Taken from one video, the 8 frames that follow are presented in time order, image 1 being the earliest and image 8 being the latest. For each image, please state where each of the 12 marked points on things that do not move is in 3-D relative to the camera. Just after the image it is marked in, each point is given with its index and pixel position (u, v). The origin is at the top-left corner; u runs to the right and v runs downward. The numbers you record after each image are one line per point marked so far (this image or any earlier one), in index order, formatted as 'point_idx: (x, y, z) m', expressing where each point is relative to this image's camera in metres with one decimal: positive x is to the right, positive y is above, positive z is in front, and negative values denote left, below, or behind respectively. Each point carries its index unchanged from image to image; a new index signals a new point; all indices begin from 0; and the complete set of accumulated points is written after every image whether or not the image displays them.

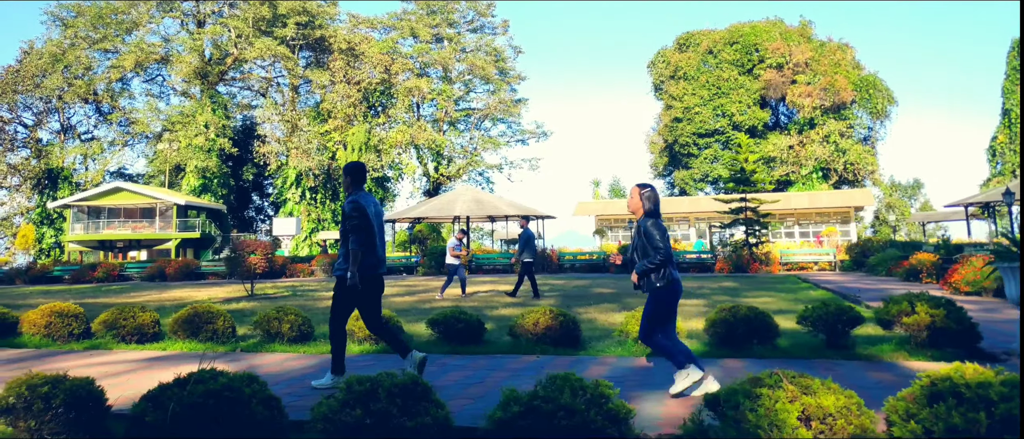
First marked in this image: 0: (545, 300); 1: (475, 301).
0: (+0.7, -1.6, +14.0) m
1: (-0.6, -1.6, +13.0) m
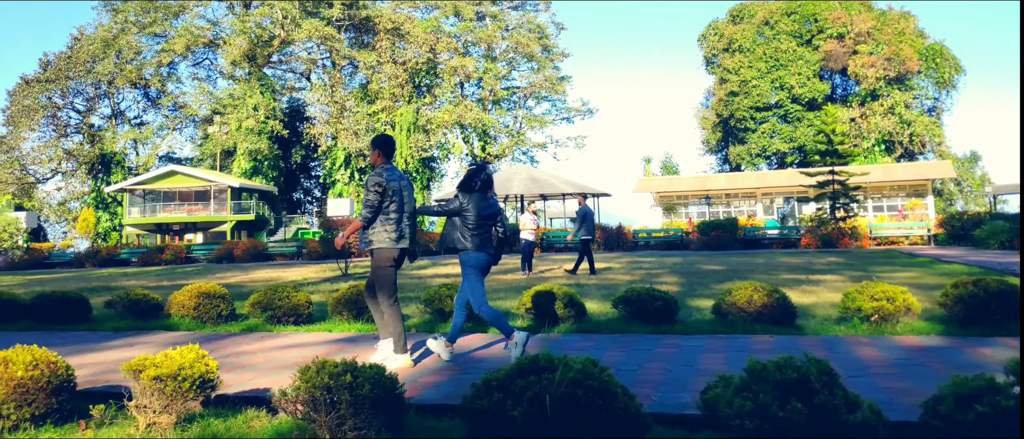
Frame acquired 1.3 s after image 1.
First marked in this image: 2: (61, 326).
0: (+2.8, -1.1, +13.3) m
1: (+1.5, -1.1, +12.4) m
2: (-5.1, -1.2, +7.7) m
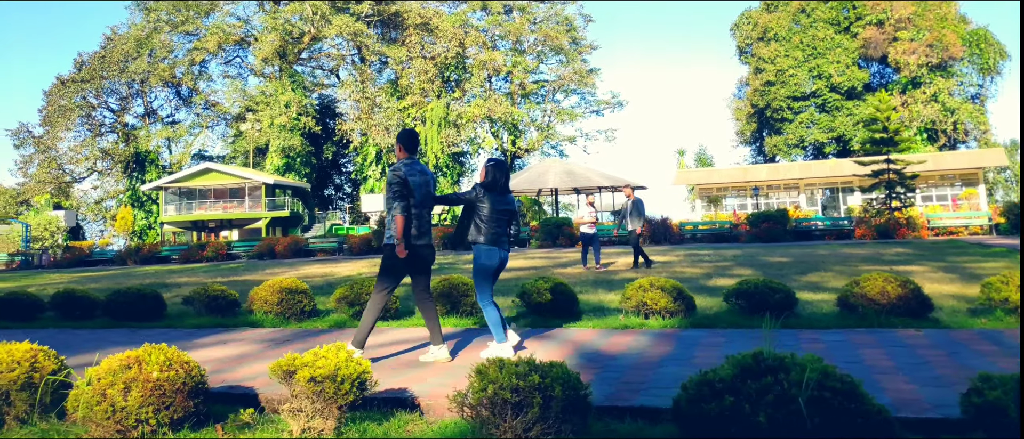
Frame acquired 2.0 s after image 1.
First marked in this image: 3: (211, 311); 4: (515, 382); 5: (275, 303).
0: (+4.0, -0.9, +12.9) m
1: (+2.7, -0.9, +12.0) m
2: (-4.1, -1.1, +7.5) m
3: (-3.4, -1.0, +7.7) m
4: (0.0, -0.6, +2.7) m
5: (-2.5, -0.9, +7.3) m
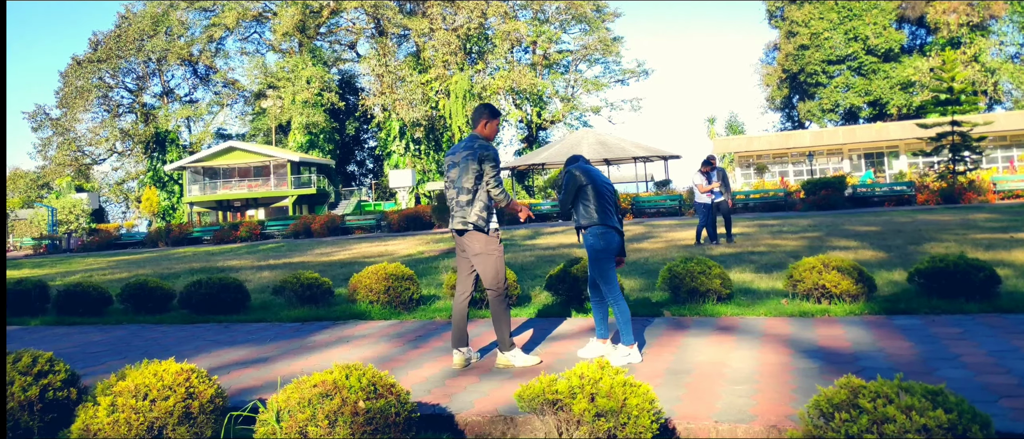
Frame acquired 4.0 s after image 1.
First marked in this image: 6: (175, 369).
0: (+5.3, -0.3, +12.1) m
1: (+4.0, -0.4, +11.2) m
2: (-2.9, -1.0, +6.9) m
3: (-2.1, -0.8, +7.0) m
4: (+1.2, -0.6, +2.0) m
5: (-1.2, -0.7, +6.6) m
6: (-1.4, -0.6, +2.9) m
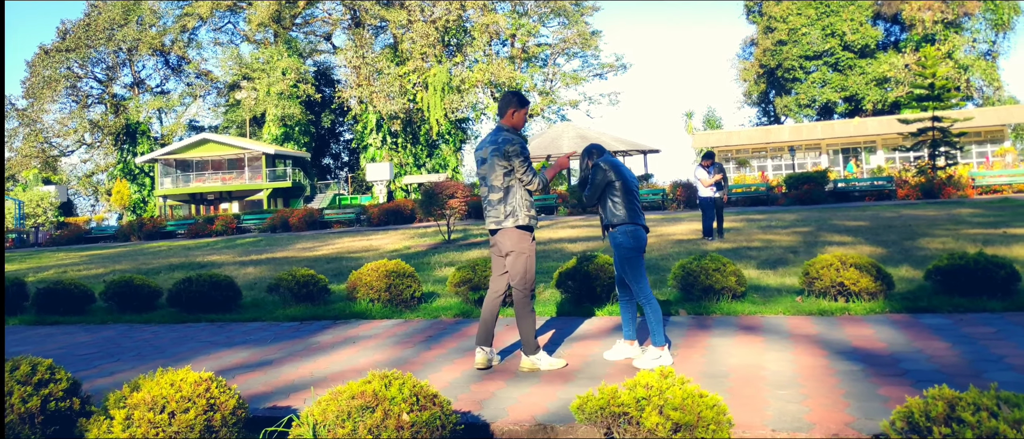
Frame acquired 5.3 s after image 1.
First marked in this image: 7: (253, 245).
0: (+5.2, -0.3, +12.1) m
1: (+3.9, -0.4, +11.2) m
2: (-2.8, -0.9, +6.6) m
3: (-2.1, -0.8, +6.8) m
4: (+1.4, -0.6, +1.8) m
5: (-1.2, -0.6, +6.4) m
6: (-1.2, -0.6, +2.6) m
7: (-7.5, -0.8, +20.0) m
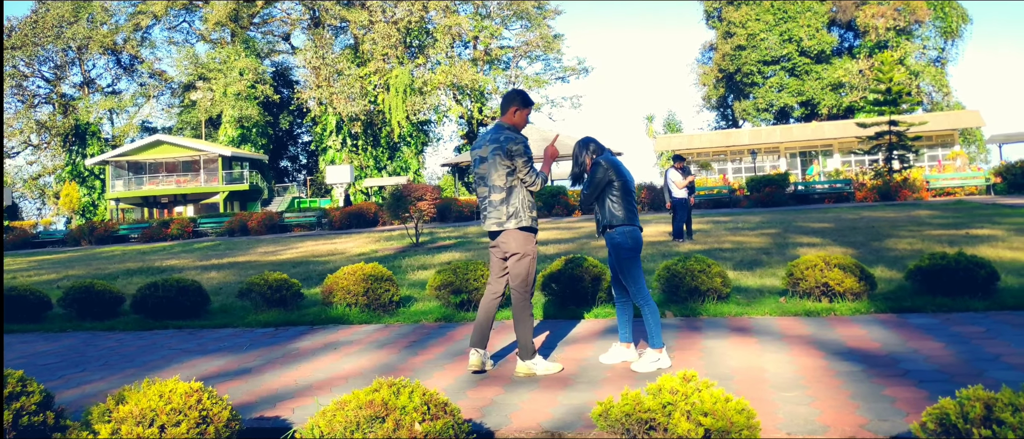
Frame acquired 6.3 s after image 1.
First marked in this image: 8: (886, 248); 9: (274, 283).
0: (+4.7, -0.3, +12.2) m
1: (+3.4, -0.4, +11.3) m
2: (-3.0, -0.9, +6.3) m
3: (-2.3, -0.8, +6.5) m
4: (+1.5, -0.6, +1.8) m
5: (-1.4, -0.7, +6.2) m
6: (-1.2, -0.6, +2.5) m
7: (-8.4, -0.8, +19.4) m
8: (+4.7, -0.4, +8.6) m
9: (-2.2, -0.6, +6.5) m
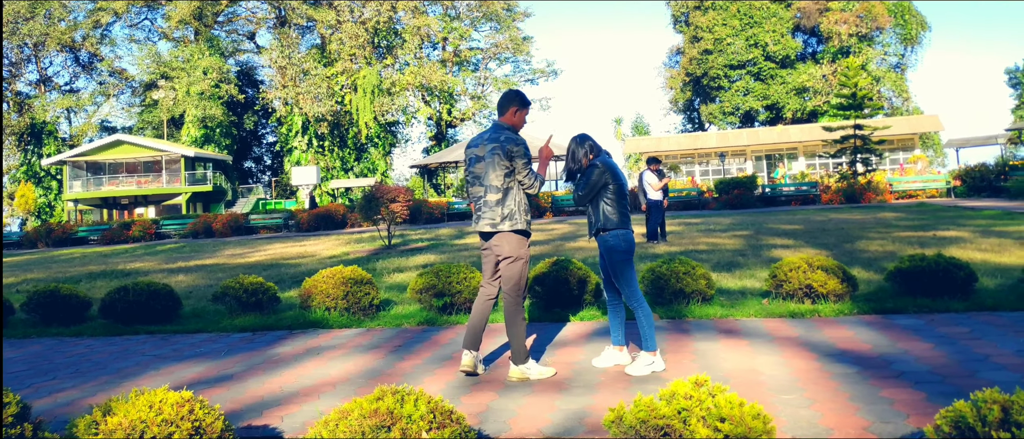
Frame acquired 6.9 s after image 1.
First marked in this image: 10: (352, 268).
0: (+4.2, -0.3, +12.4) m
1: (+3.0, -0.4, +11.3) m
2: (-3.1, -1.0, +6.1) m
3: (-2.4, -0.8, +6.3) m
4: (+1.5, -0.6, +1.8) m
5: (-1.5, -0.7, +6.0) m
6: (-1.1, -0.6, +2.3) m
7: (-9.2, -0.9, +18.9) m
8: (+4.4, -0.4, +8.8) m
9: (-2.4, -0.6, +6.3) m
10: (-1.5, -0.4, +6.3) m
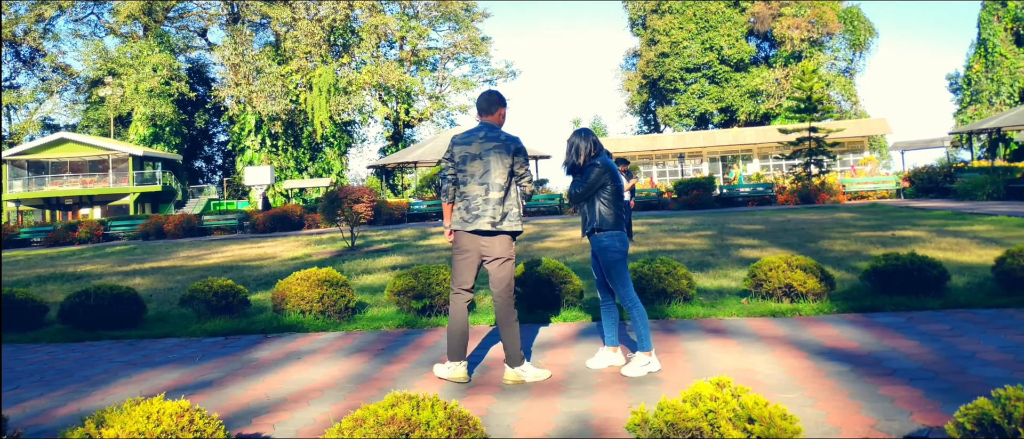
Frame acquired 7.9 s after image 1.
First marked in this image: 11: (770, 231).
0: (+3.6, -0.3, +12.5) m
1: (+2.5, -0.4, +11.5) m
2: (-3.3, -1.0, +5.8) m
3: (-2.6, -0.8, +6.1) m
4: (+1.6, -0.6, +1.8) m
5: (-1.7, -0.7, +5.9) m
6: (-1.1, -0.6, +2.2) m
7: (-10.2, -0.9, +18.3) m
8: (+4.1, -0.4, +9.0) m
9: (-2.6, -0.6, +6.1) m
10: (-1.6, -0.4, +6.1) m
11: (+4.9, -0.2, +13.1) m
